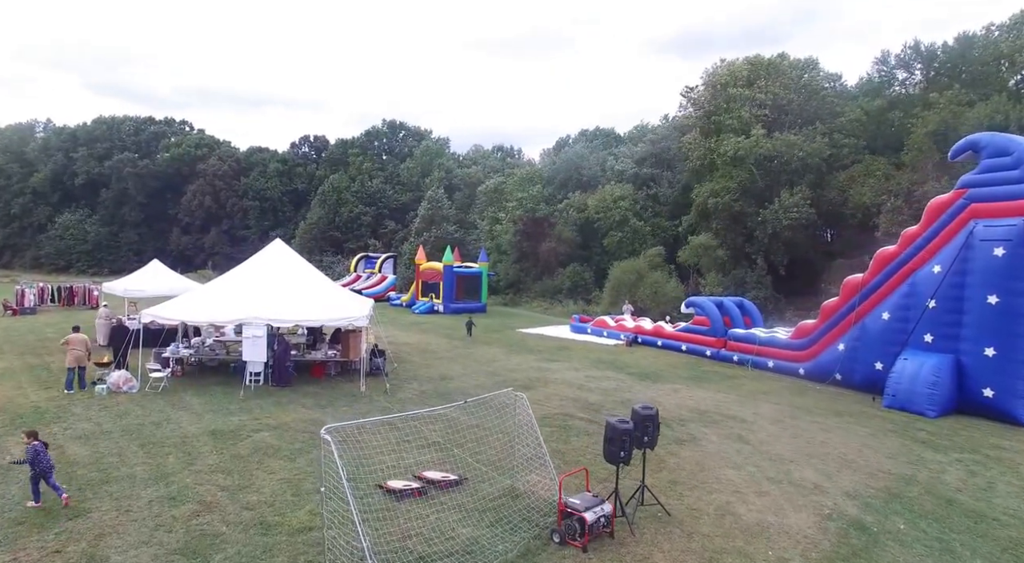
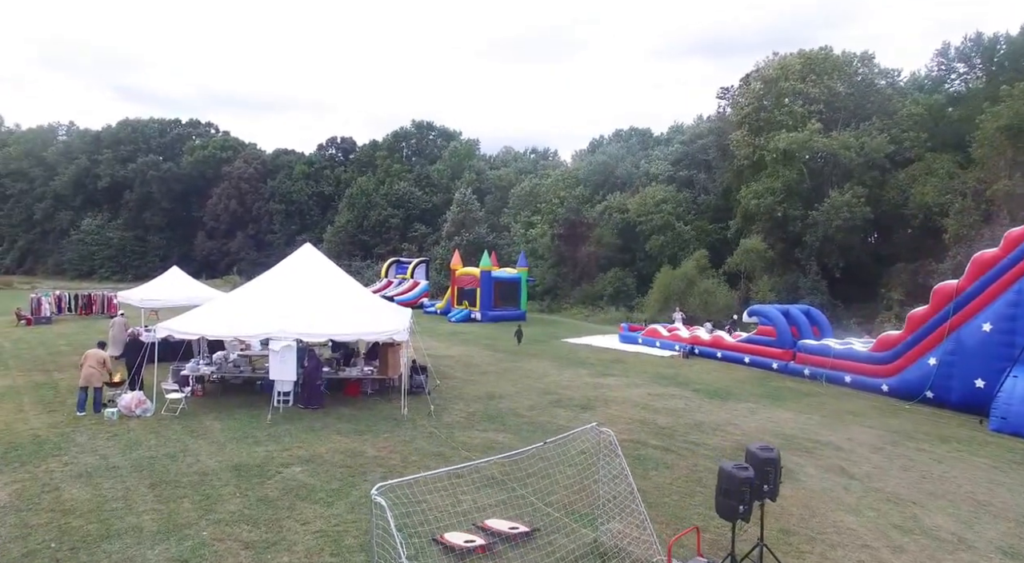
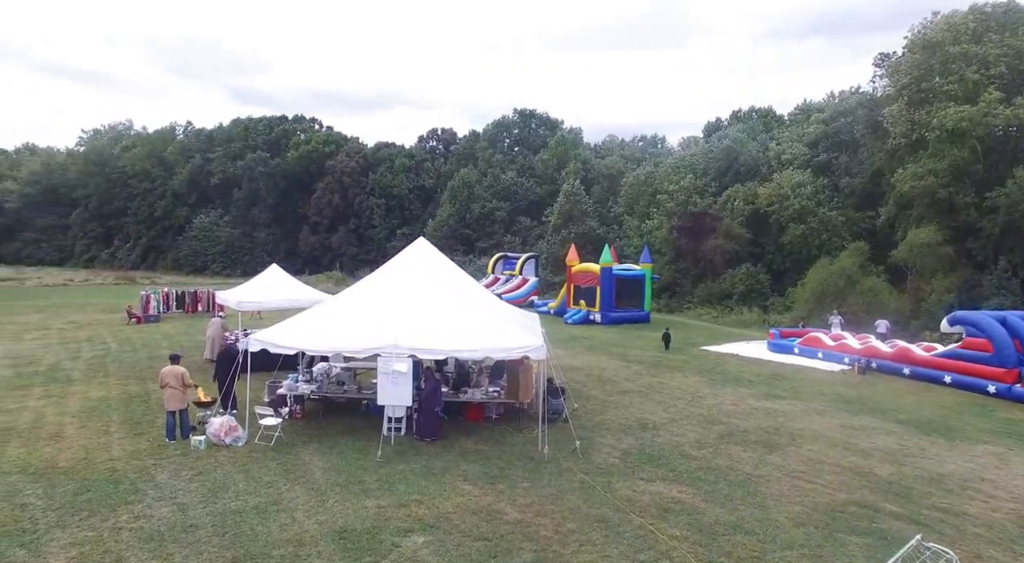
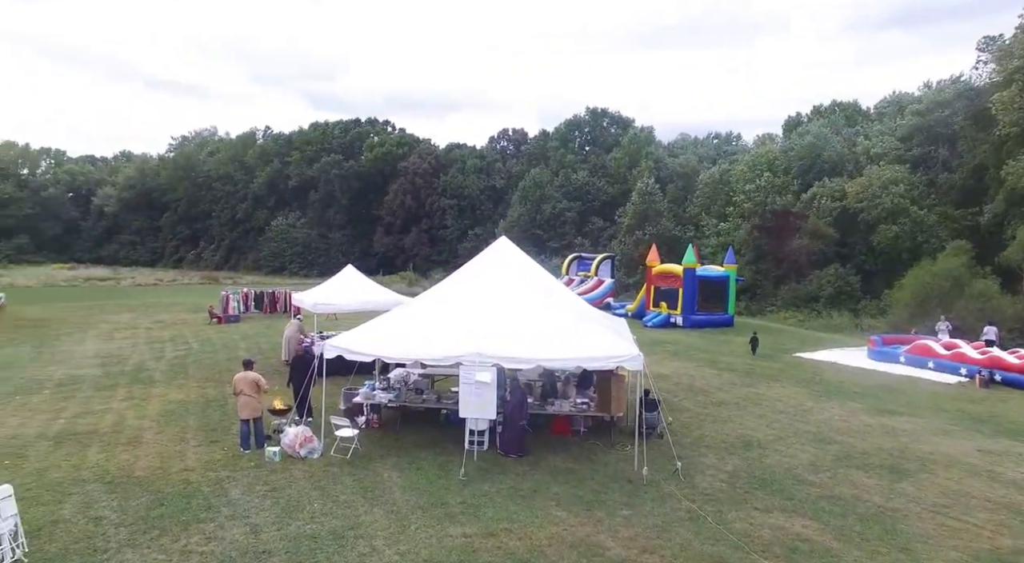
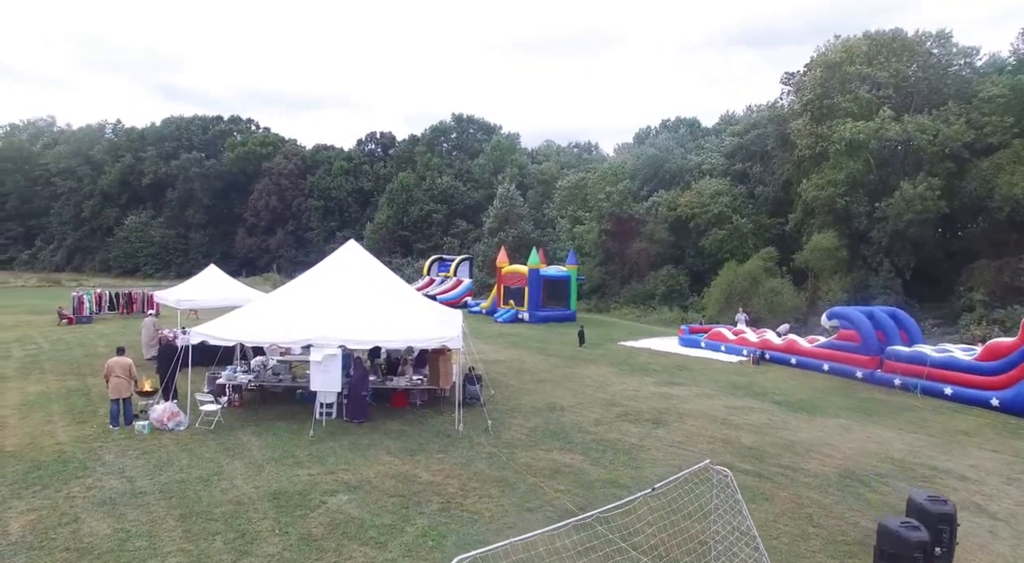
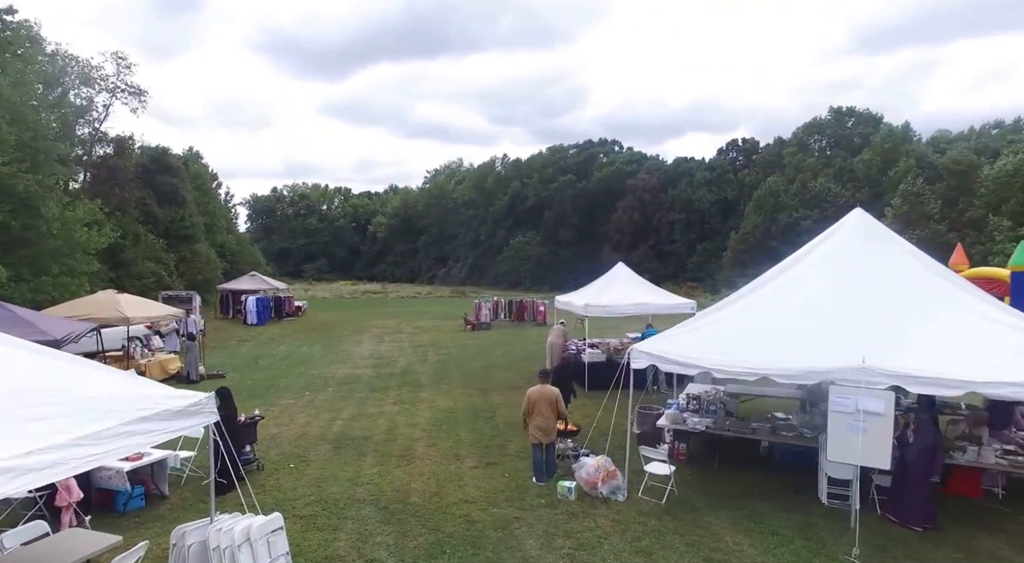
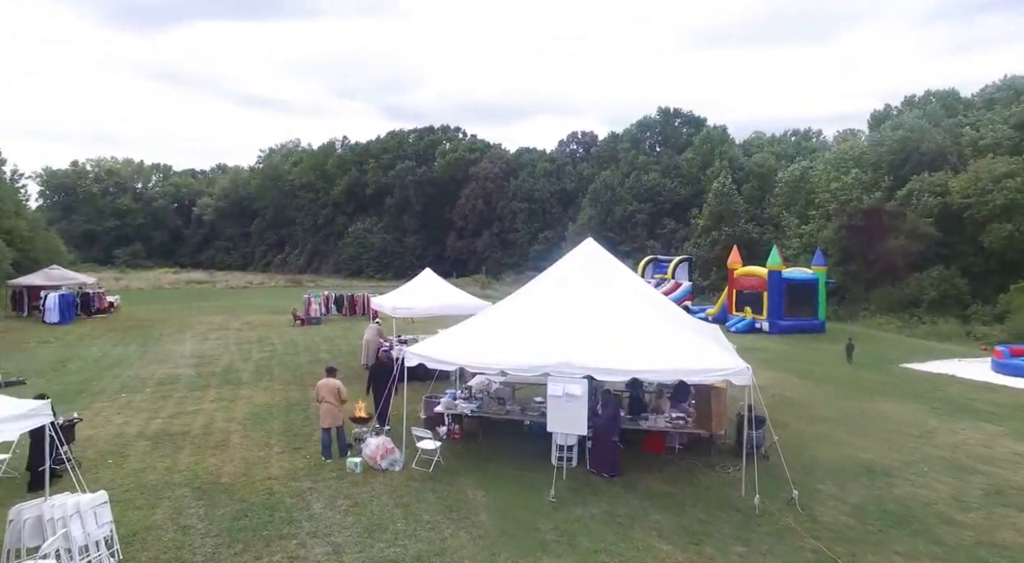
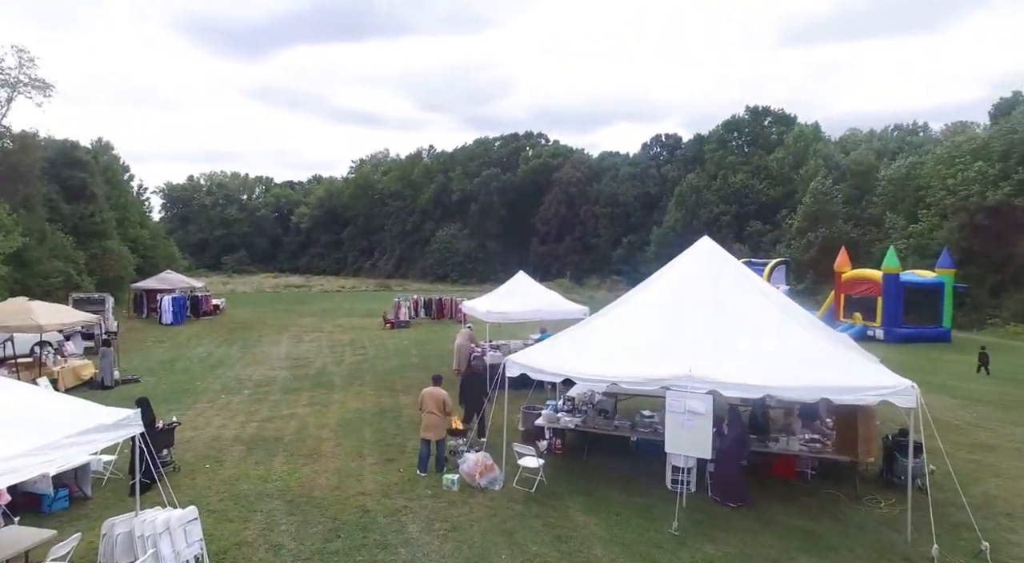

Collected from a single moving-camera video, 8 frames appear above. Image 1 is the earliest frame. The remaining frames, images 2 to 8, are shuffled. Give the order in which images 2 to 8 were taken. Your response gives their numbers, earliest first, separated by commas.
2, 5, 3, 4, 7, 8, 6
